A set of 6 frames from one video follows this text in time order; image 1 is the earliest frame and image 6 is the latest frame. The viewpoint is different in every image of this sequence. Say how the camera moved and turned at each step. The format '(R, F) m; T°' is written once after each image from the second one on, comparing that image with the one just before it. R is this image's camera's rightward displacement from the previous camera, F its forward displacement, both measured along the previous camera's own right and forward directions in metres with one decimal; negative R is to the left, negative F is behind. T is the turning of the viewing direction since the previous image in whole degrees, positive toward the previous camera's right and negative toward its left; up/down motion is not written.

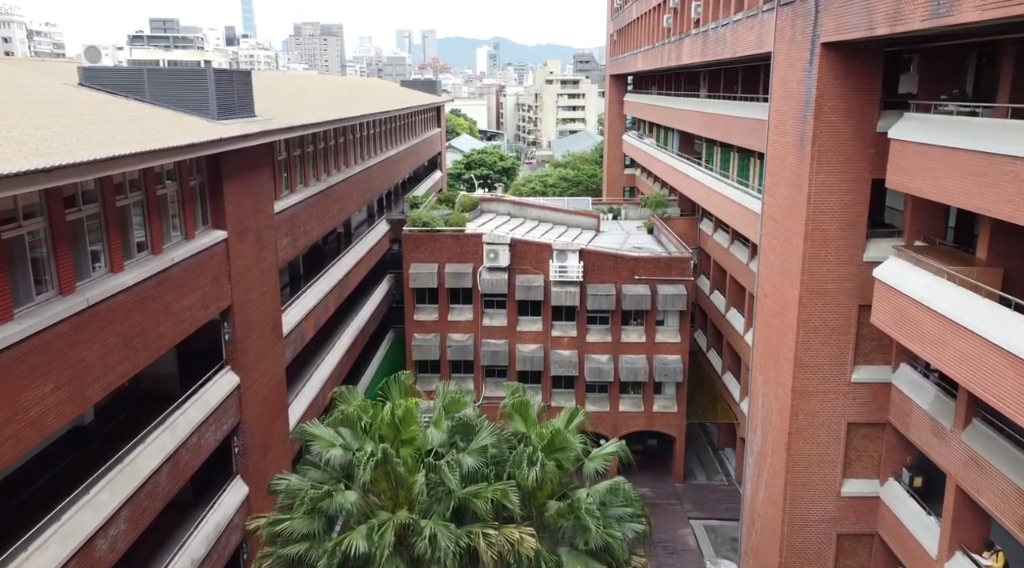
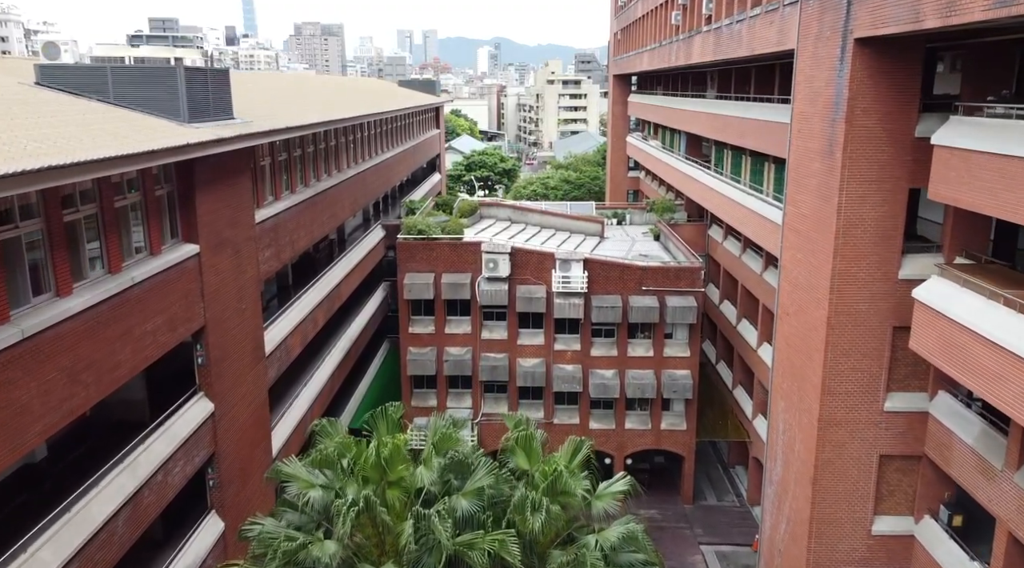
(0.0, +1.6) m; 0°
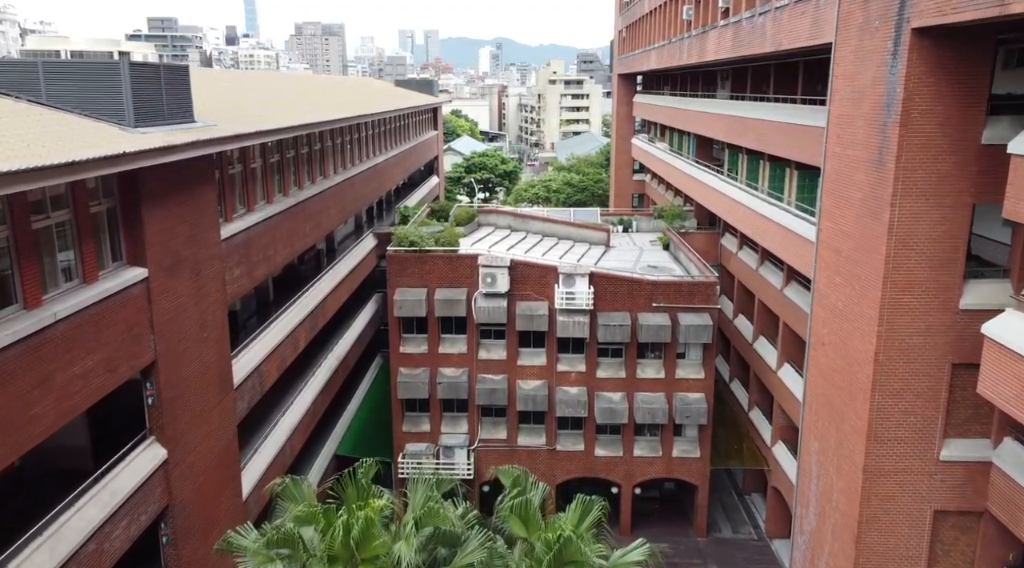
(+0.1, +2.2) m; 0°
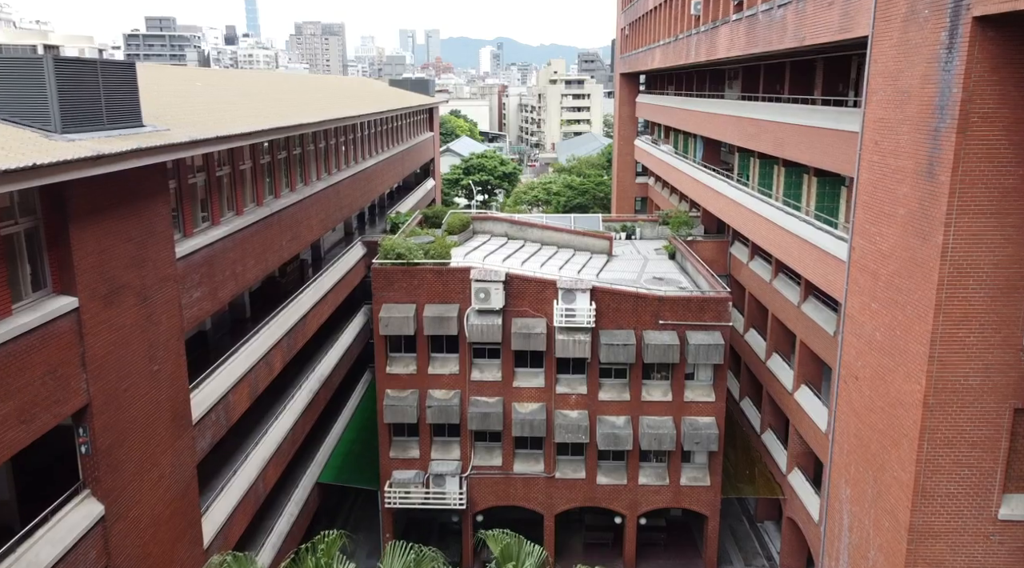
(+0.2, +1.9) m; 0°
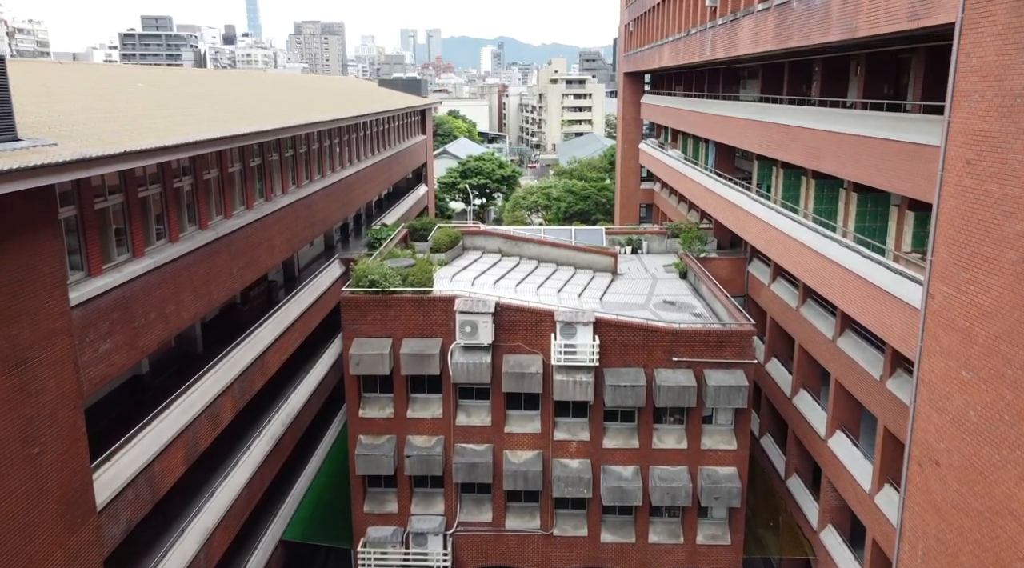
(+0.3, +3.2) m; 0°
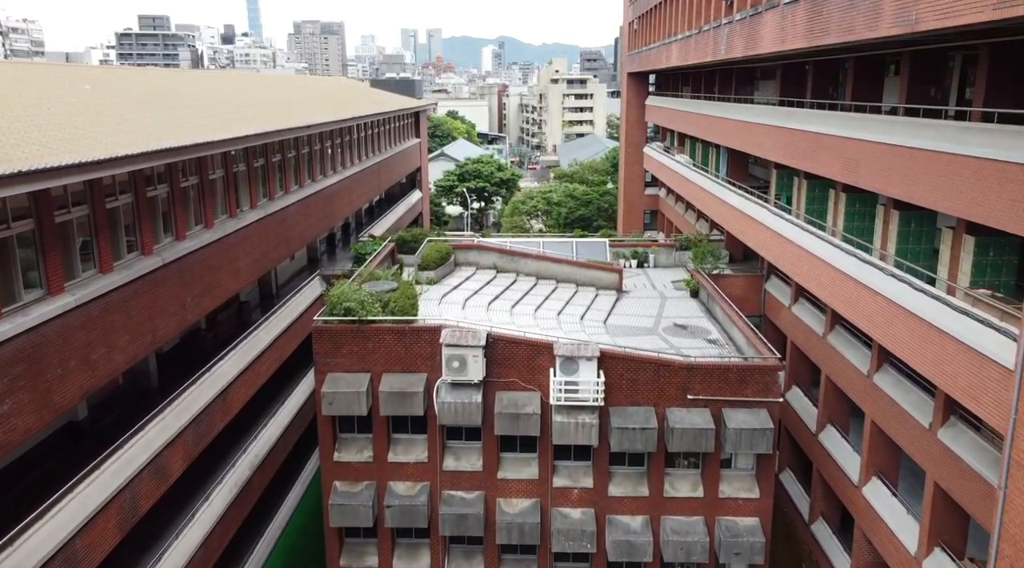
(+0.2, +2.4) m; 0°
